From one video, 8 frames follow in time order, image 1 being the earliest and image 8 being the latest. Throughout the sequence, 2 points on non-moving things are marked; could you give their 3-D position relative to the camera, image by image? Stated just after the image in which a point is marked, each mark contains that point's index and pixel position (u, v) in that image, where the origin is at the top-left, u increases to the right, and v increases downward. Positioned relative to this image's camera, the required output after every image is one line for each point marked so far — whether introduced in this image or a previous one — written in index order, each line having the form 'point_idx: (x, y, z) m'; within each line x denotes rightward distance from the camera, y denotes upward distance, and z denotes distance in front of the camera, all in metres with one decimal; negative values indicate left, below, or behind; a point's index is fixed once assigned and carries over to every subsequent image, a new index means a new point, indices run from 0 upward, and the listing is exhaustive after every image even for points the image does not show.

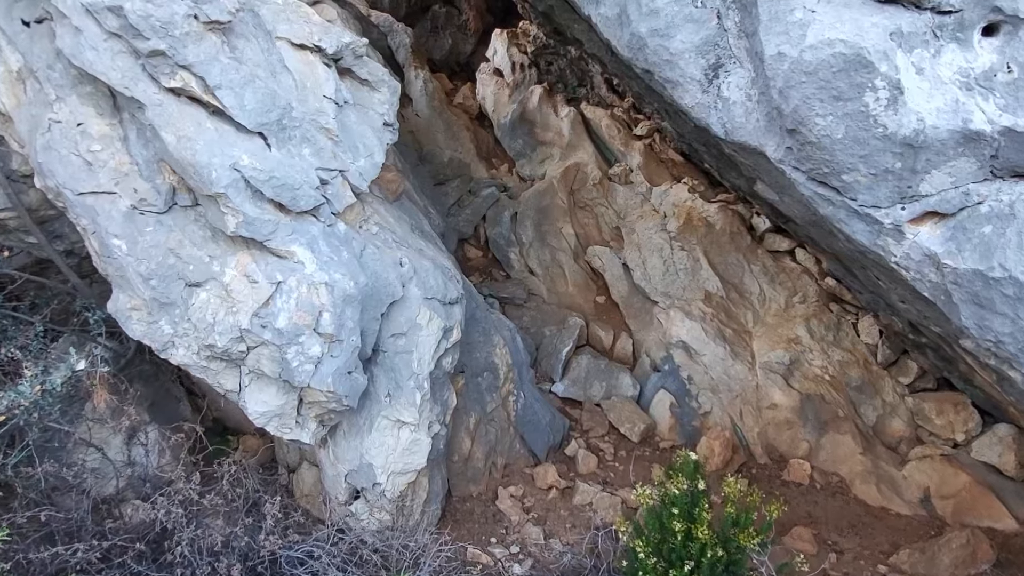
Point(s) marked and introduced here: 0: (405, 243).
0: (-0.5, +0.2, +3.3) m
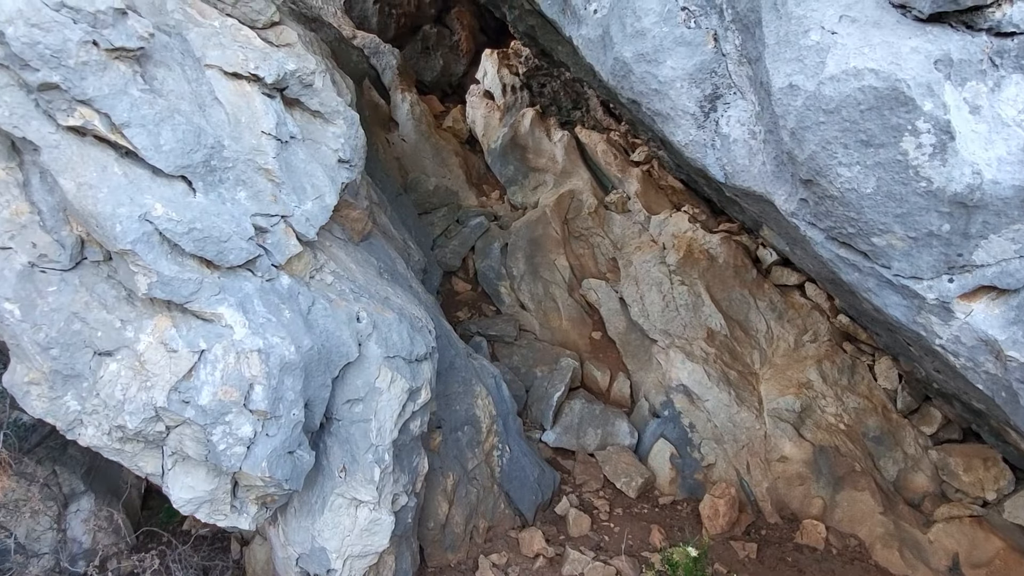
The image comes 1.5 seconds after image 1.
0: (-0.6, 0.0, +2.9) m
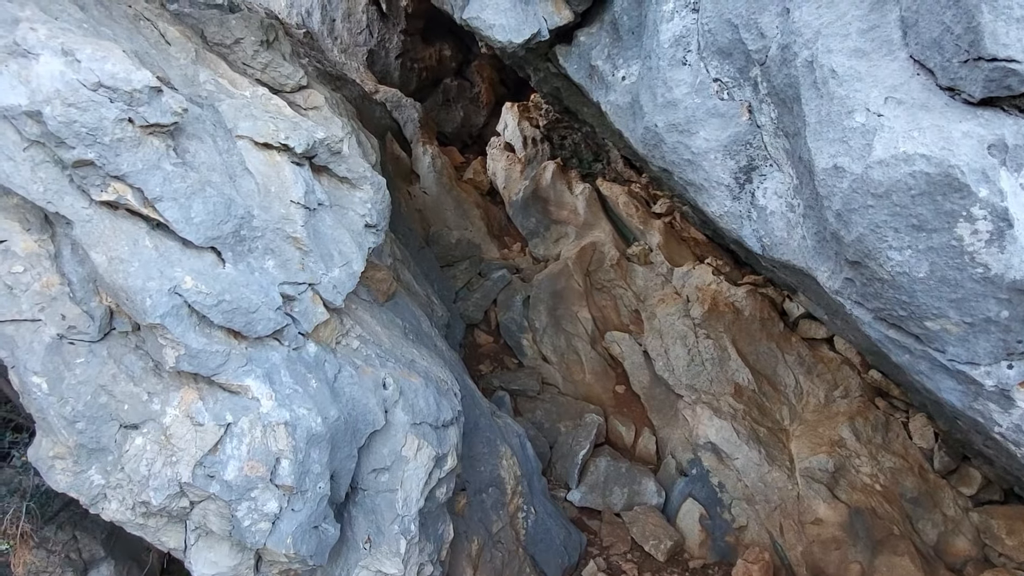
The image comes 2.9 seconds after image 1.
0: (-0.5, -0.3, +2.9) m
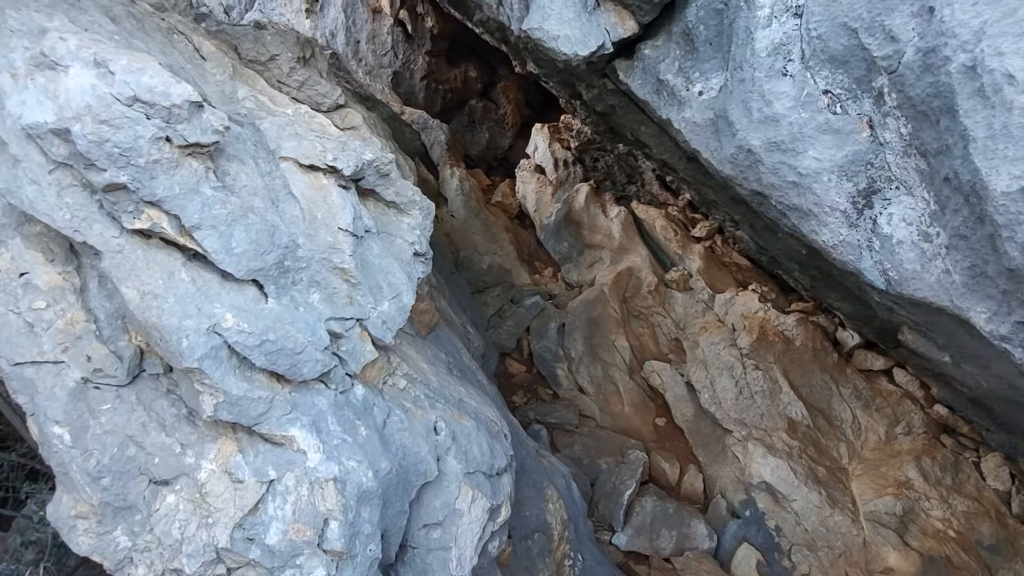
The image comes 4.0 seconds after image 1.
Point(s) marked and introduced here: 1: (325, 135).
0: (-0.3, -0.4, +2.7) m
1: (-0.6, +0.5, +2.3) m
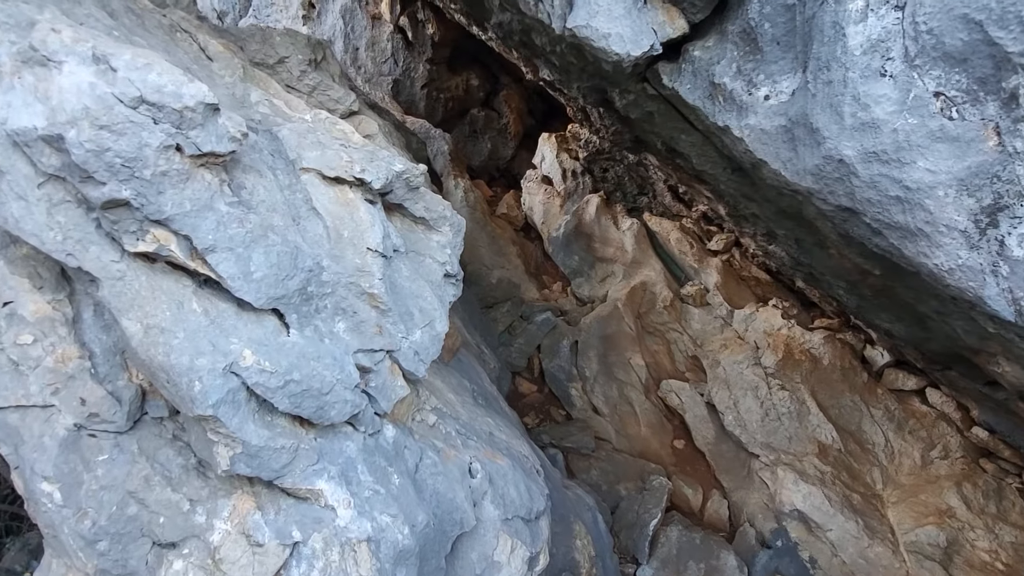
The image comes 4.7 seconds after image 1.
0: (-0.1, -0.5, +2.4) m
1: (-0.5, +0.4, +2.1) m
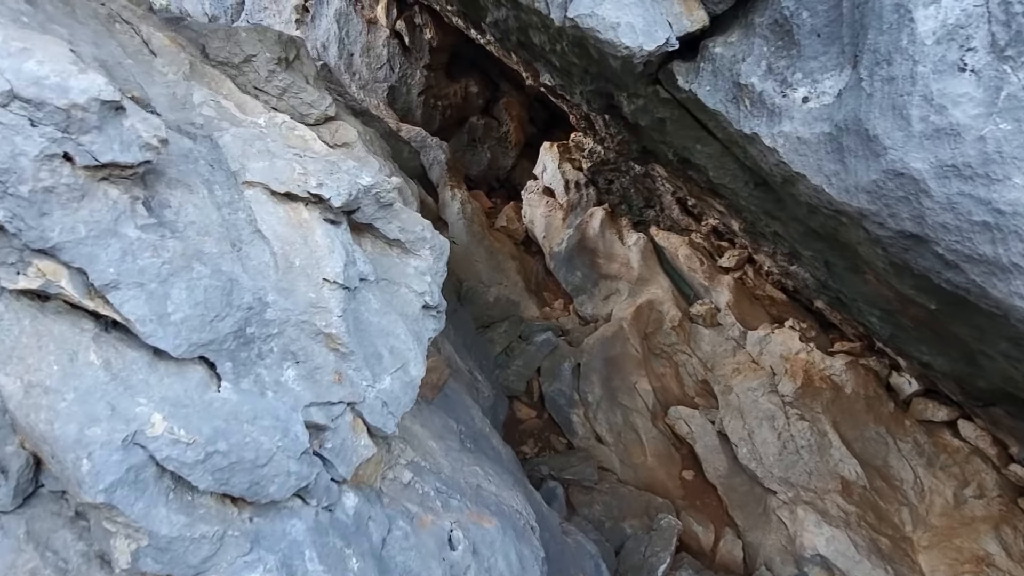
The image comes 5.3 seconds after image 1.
0: (-0.2, -0.6, +2.1) m
1: (-0.5, +0.3, +1.7) m
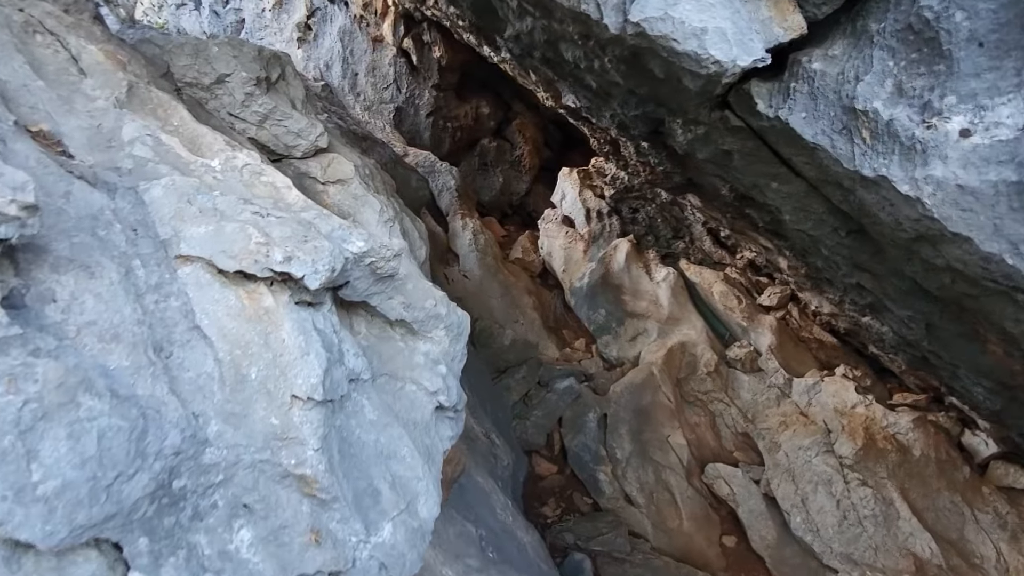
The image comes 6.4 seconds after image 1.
0: (-0.1, -0.7, +1.6) m
1: (-0.4, +0.1, +1.3) m
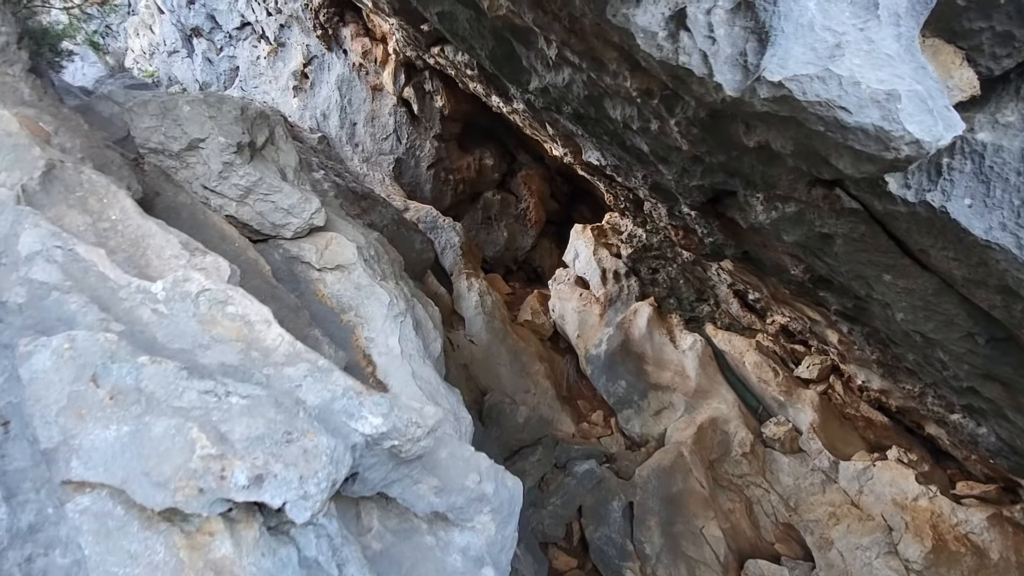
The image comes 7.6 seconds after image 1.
0: (0.0, -1.0, +1.1) m
1: (-0.3, -0.1, +0.8) m
